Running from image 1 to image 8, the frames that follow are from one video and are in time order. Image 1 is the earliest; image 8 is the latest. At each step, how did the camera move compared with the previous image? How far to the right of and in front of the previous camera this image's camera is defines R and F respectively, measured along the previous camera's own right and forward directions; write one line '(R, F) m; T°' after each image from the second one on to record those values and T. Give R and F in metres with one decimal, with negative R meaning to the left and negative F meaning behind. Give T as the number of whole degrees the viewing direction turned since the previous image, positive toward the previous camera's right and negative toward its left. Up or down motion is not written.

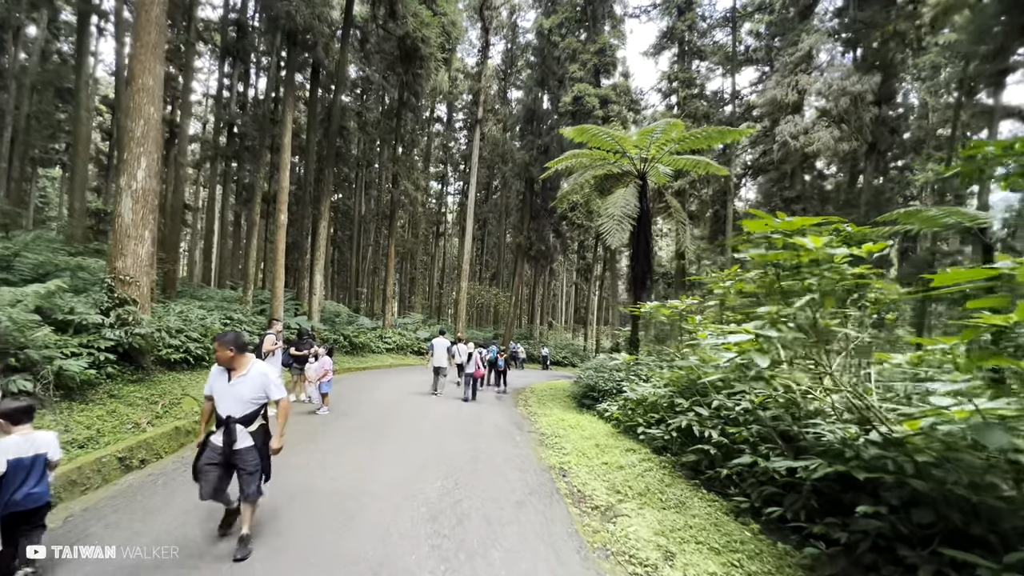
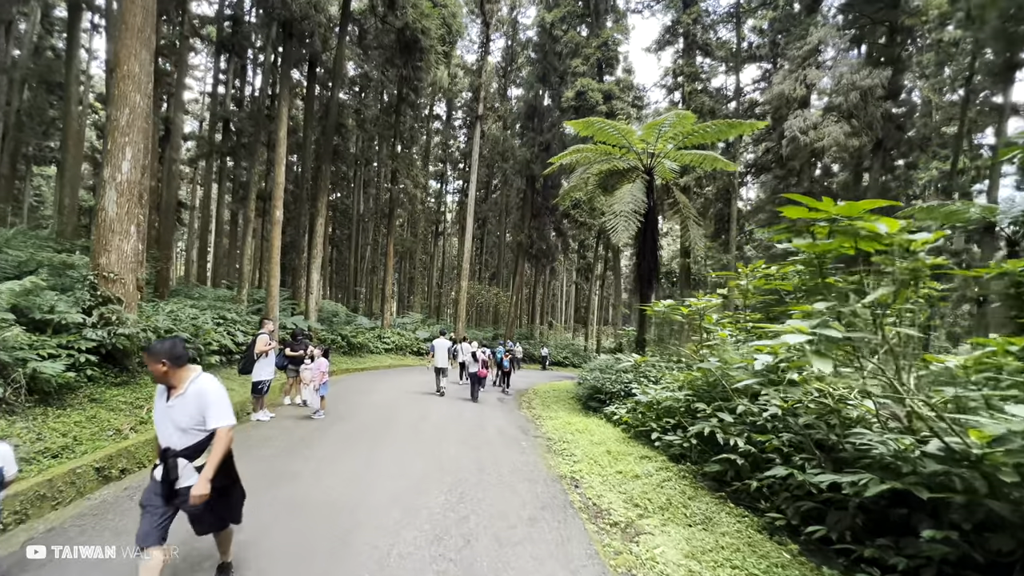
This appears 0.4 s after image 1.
(-0.1, +0.4) m; 0°
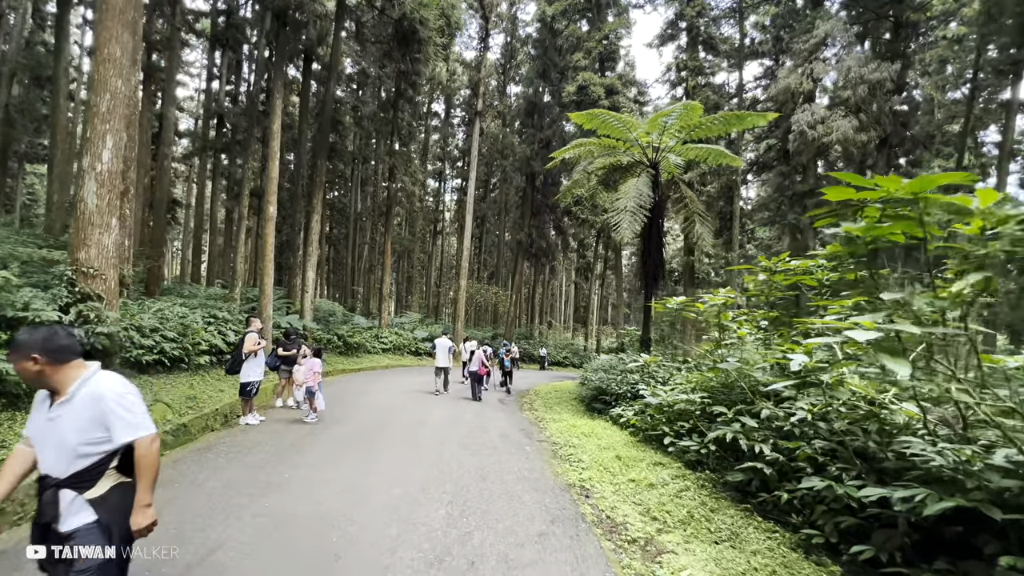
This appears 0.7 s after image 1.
(-0.1, +0.4) m; 0°
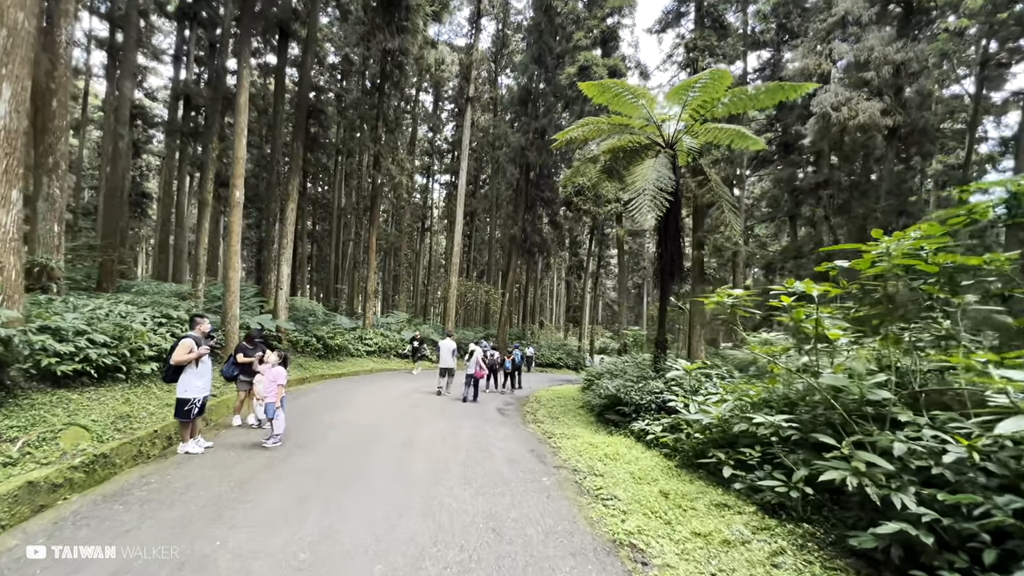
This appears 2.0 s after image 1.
(-0.3, +1.3) m; +2°
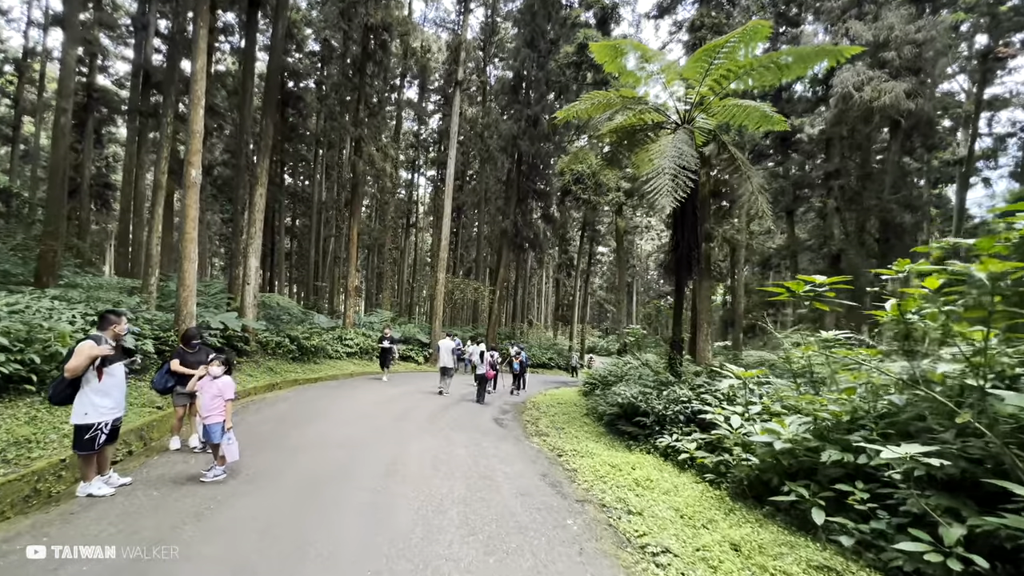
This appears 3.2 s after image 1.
(-0.3, +1.2) m; +2°
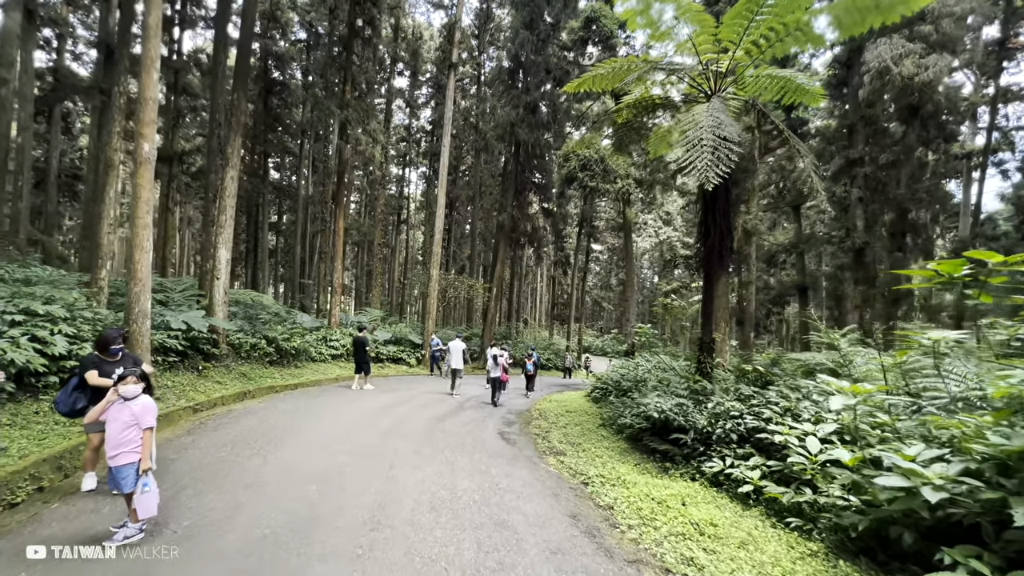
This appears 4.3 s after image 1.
(-0.3, +1.2) m; +1°
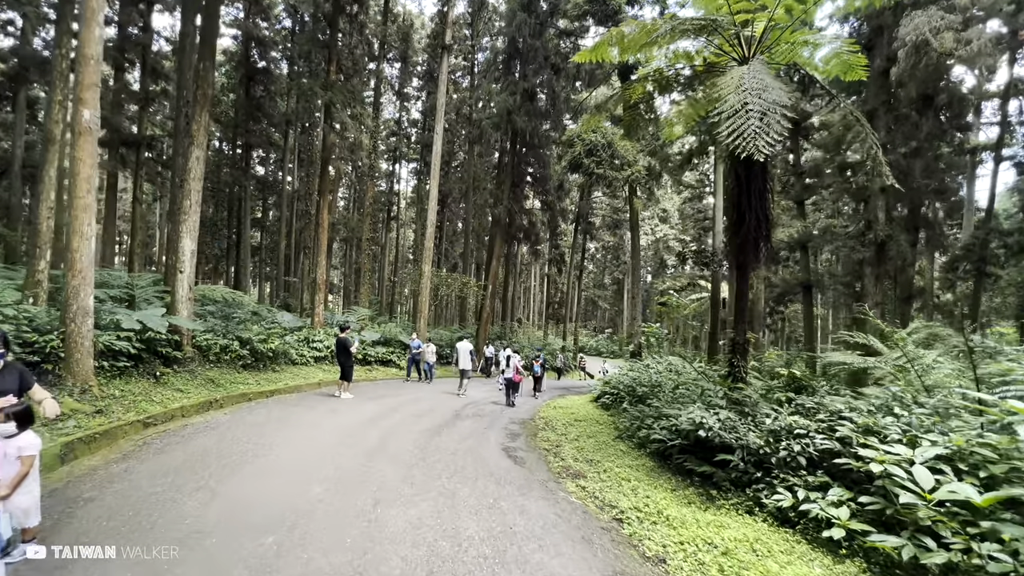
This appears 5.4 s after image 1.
(-0.2, +1.1) m; +1°
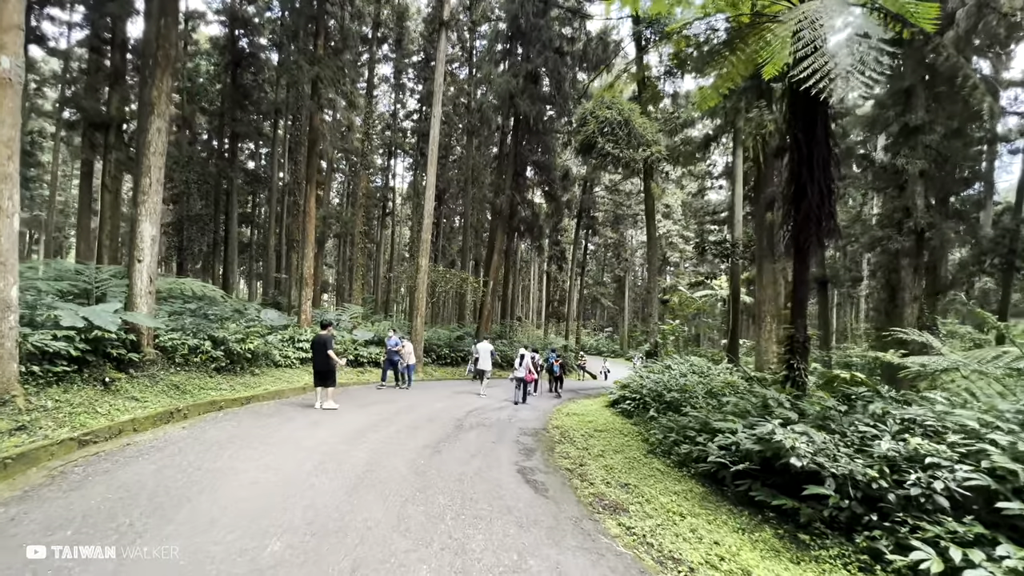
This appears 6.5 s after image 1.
(-0.2, +1.2) m; 0°
